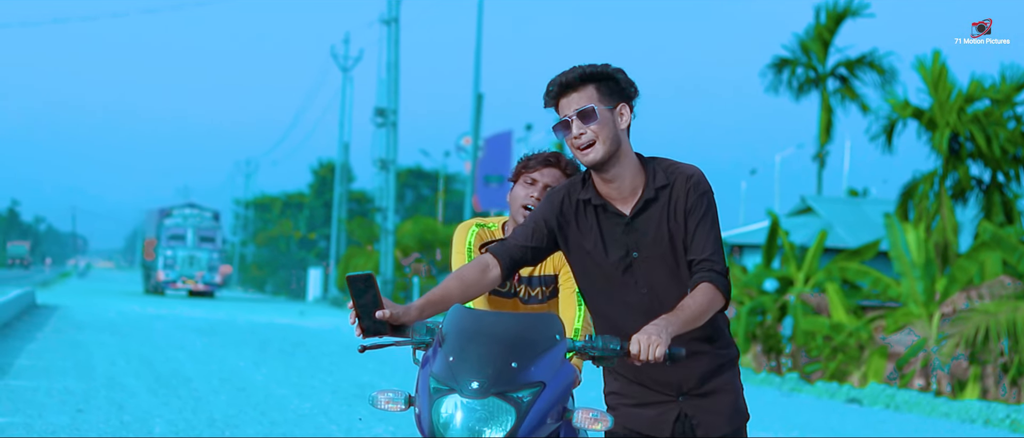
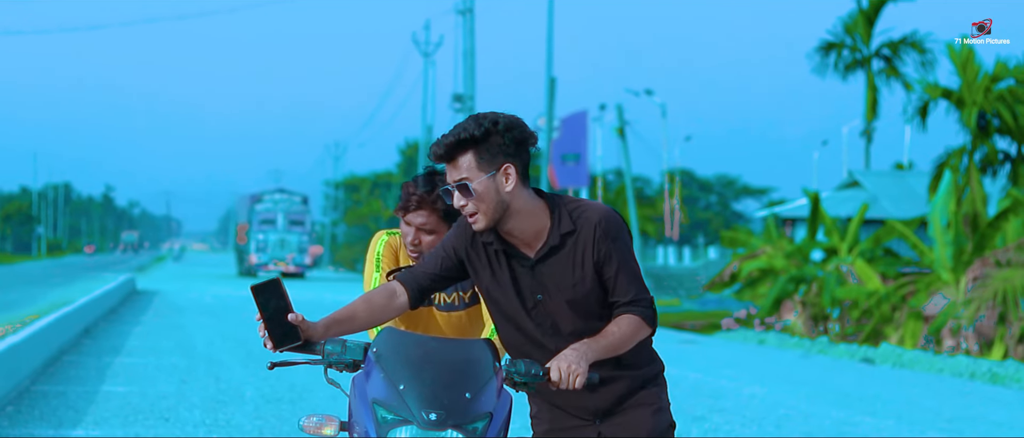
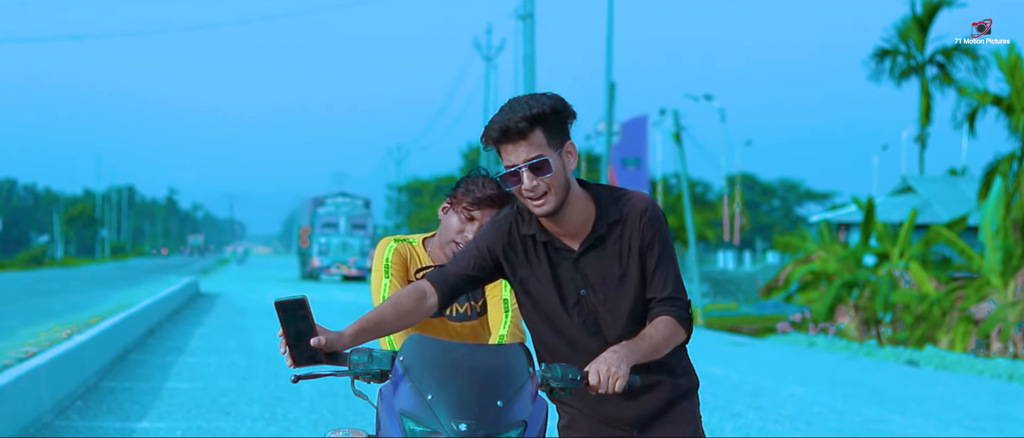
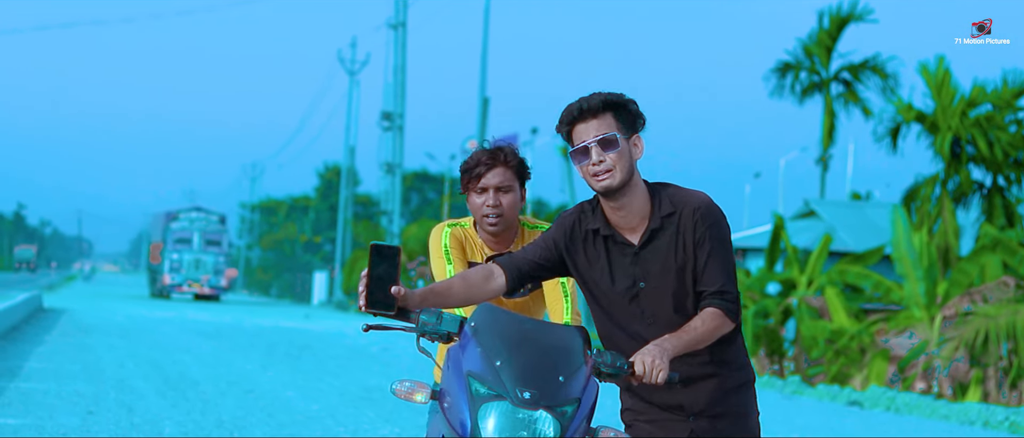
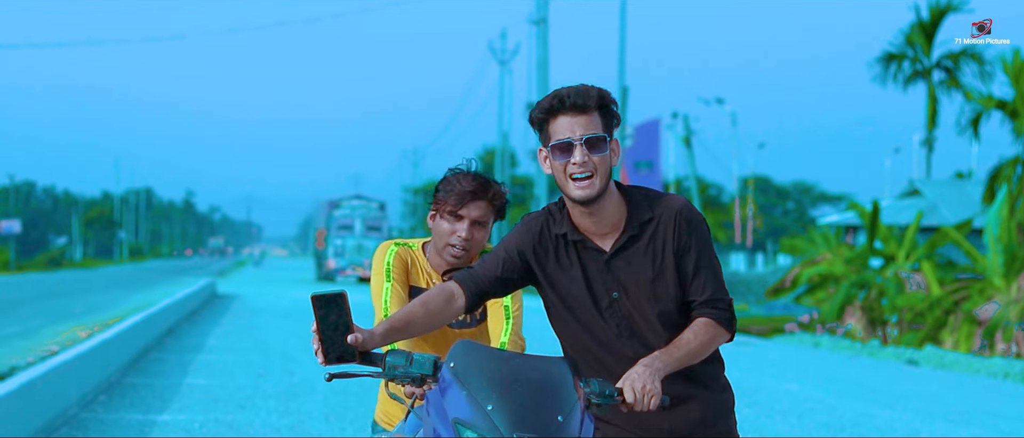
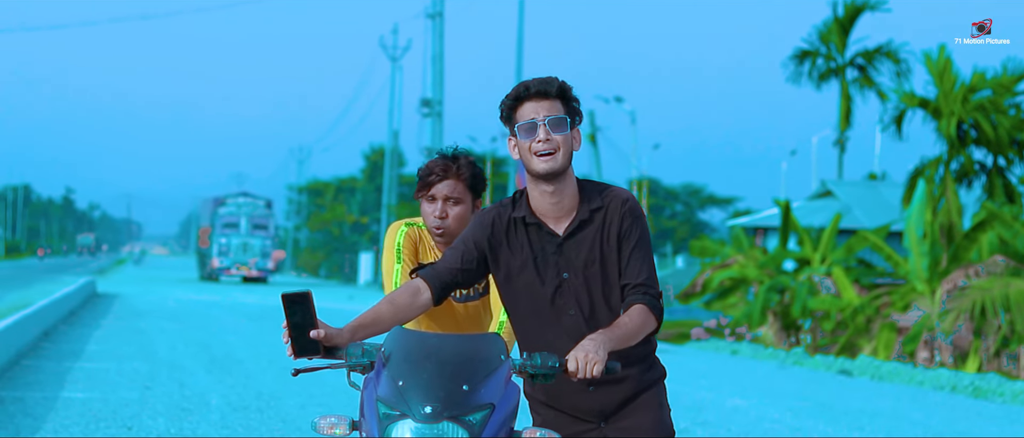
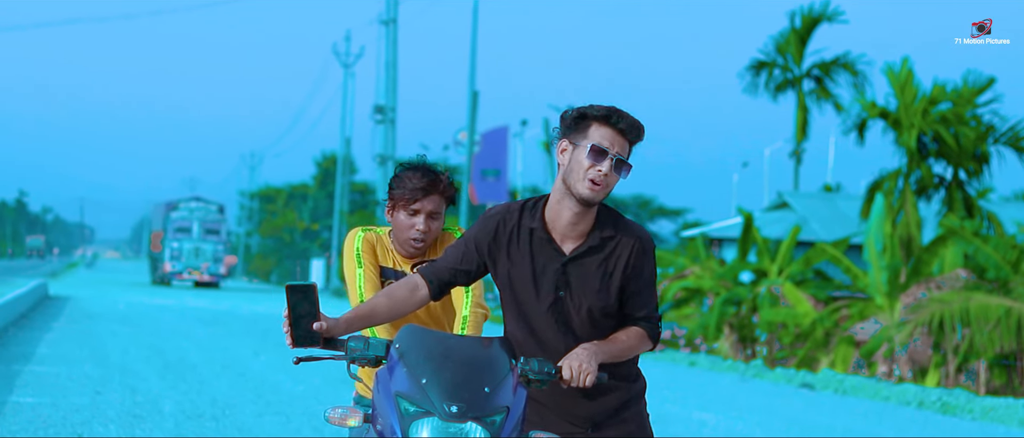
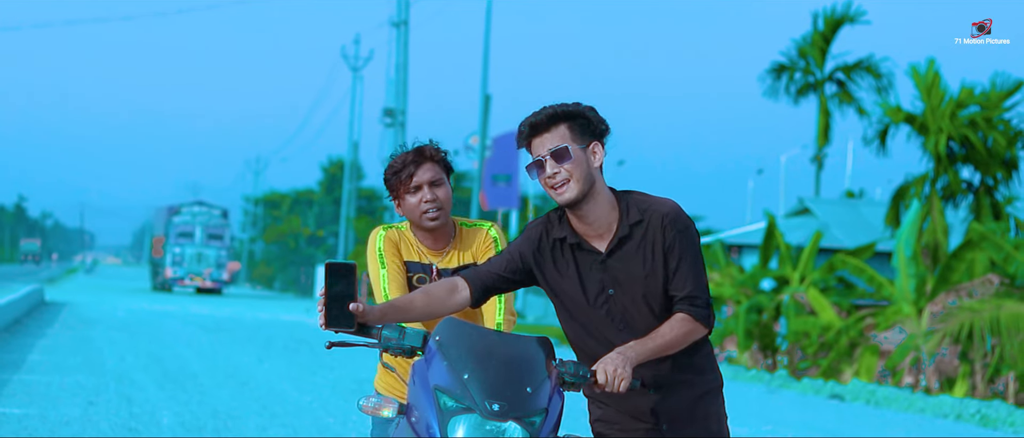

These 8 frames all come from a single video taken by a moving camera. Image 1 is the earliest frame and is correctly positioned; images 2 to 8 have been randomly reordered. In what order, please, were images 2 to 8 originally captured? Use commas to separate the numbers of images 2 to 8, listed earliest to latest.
4, 8, 7, 6, 2, 3, 5
